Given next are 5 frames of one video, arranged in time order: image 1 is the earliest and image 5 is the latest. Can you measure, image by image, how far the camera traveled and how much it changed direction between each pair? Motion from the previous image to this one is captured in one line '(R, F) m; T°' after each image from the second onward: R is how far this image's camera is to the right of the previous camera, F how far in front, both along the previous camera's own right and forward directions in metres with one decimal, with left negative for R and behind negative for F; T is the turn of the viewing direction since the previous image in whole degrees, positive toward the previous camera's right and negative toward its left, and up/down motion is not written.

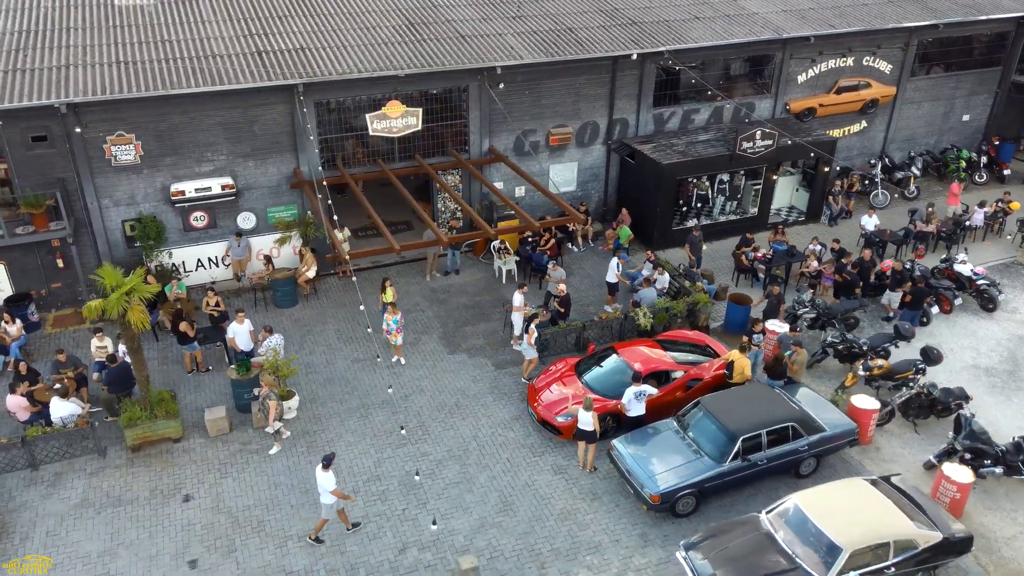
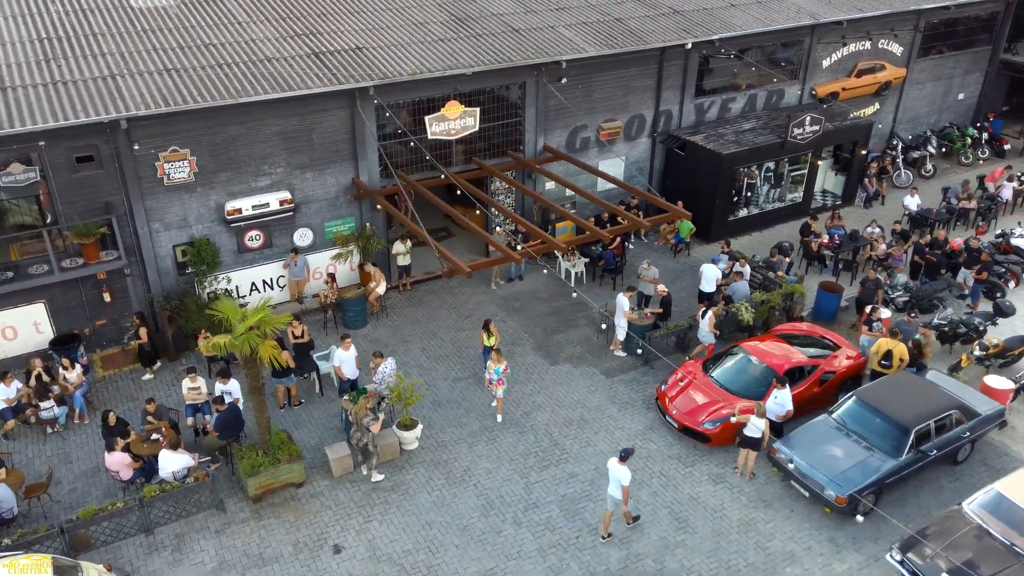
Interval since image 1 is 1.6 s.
(-3.8, +1.1) m; +7°
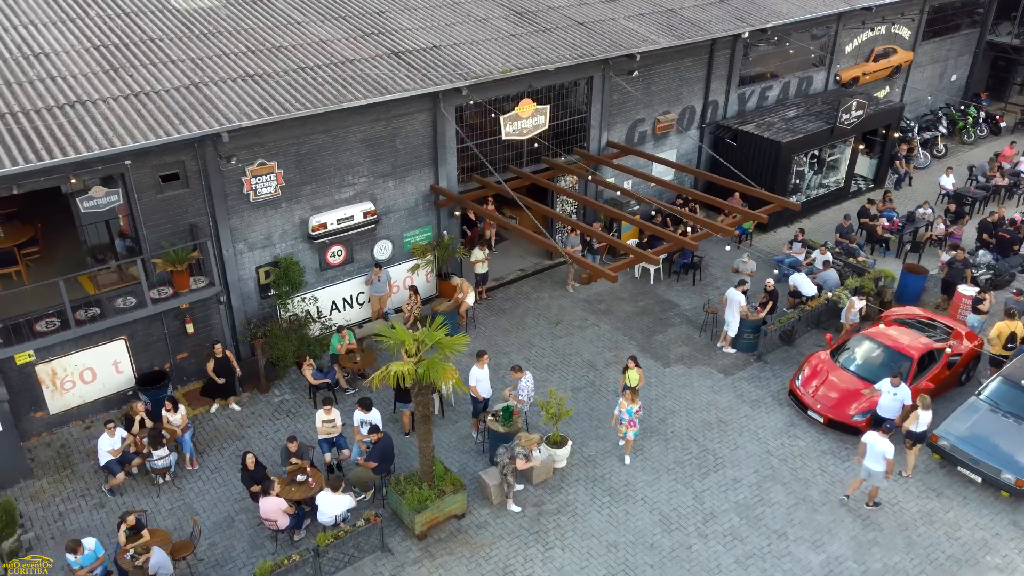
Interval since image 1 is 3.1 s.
(-3.7, +0.9) m; +6°
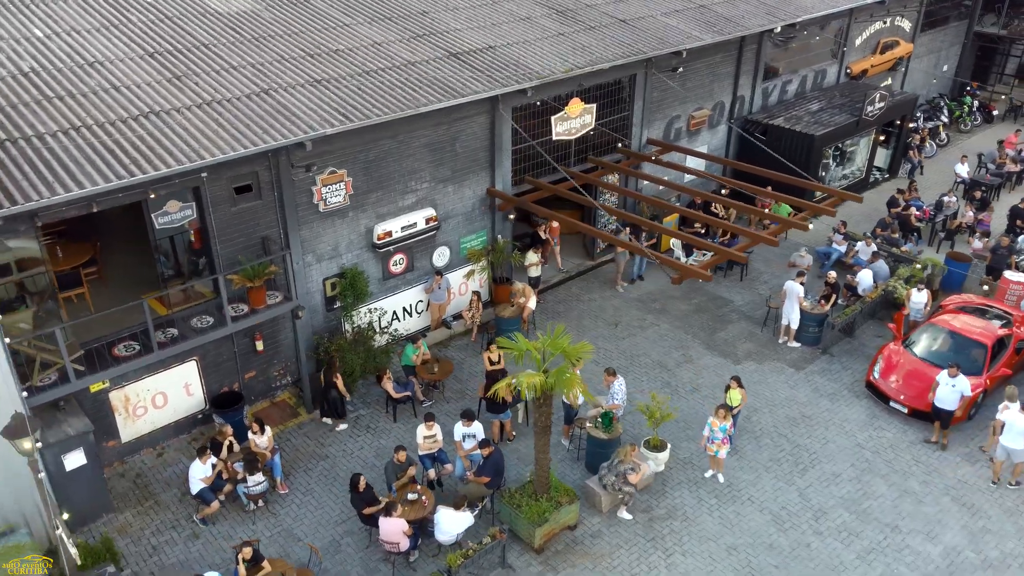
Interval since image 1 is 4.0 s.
(-2.3, +0.3) m; +4°
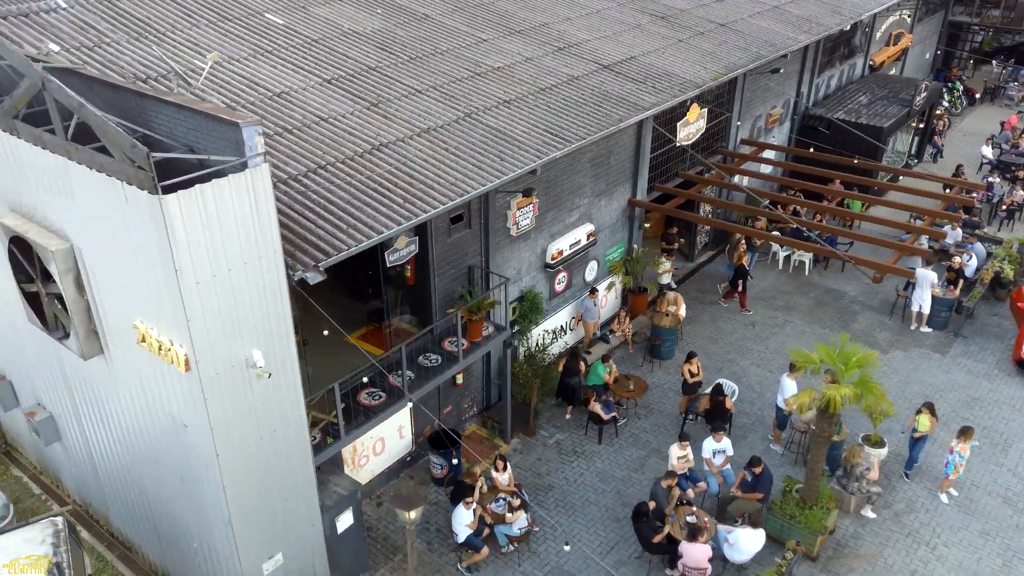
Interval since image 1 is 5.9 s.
(-5.1, +0.6) m; +8°
